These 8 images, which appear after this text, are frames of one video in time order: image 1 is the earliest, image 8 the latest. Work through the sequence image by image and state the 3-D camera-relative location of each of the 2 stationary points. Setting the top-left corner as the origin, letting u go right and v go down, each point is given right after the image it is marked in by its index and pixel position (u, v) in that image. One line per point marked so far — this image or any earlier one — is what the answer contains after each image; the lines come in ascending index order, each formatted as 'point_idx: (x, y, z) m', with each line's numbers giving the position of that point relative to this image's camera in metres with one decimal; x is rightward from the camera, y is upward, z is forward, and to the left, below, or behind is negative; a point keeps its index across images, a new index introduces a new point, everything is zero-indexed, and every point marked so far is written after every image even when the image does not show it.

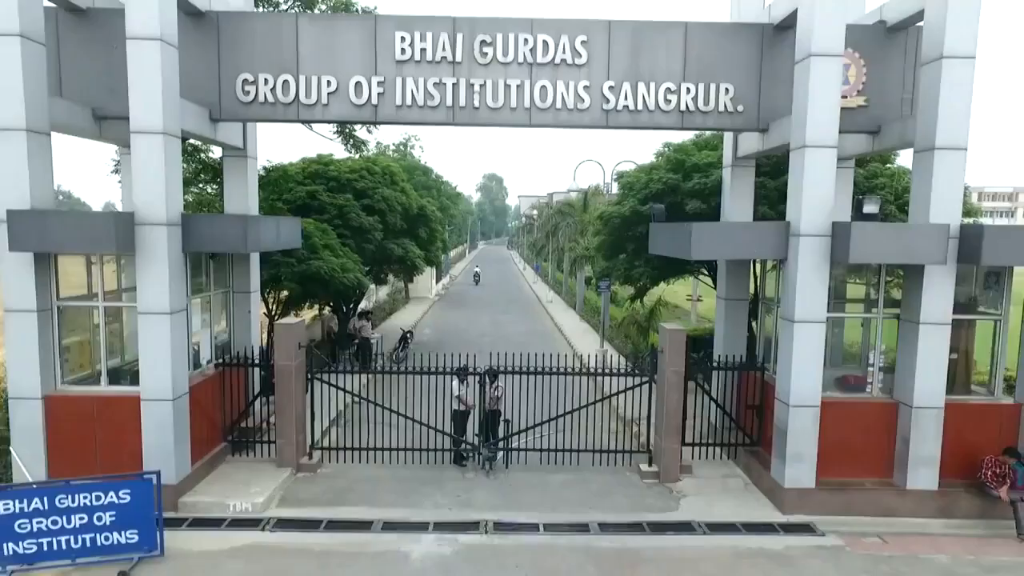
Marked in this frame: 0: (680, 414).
0: (+2.7, -2.0, +9.9) m
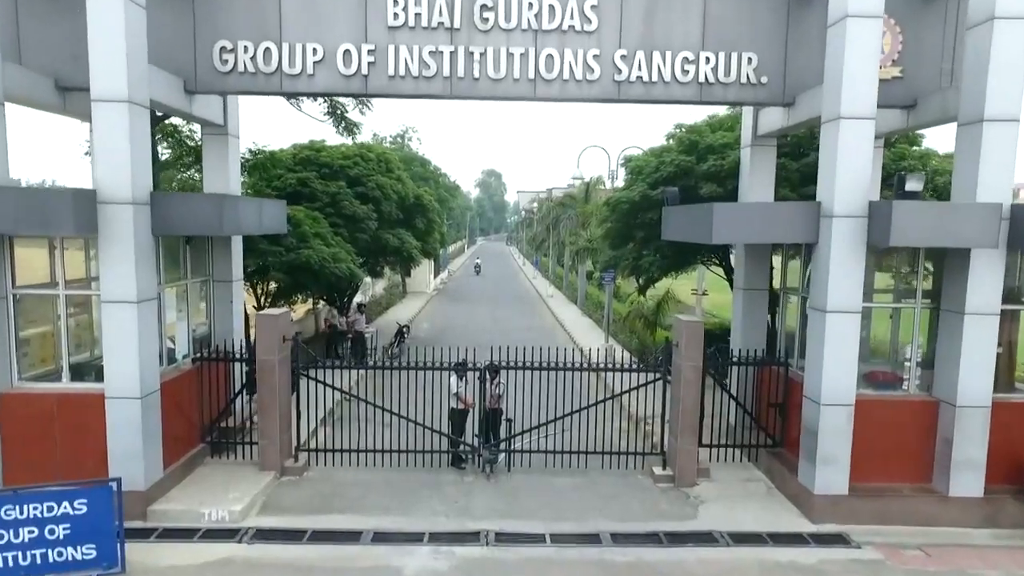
0: (+2.8, -1.9, +9.1) m
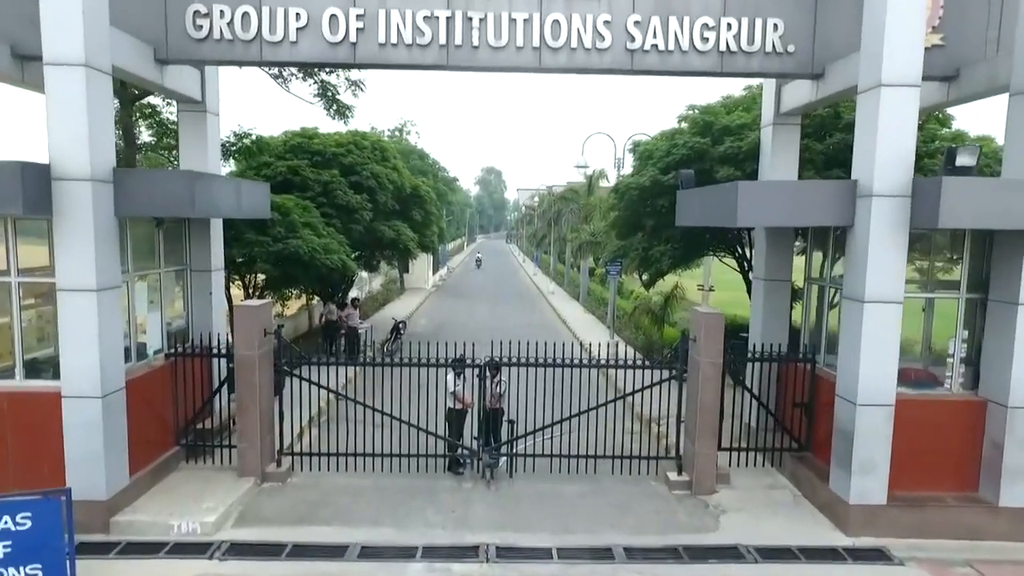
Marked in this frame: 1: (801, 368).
0: (+2.8, -1.7, +8.4) m
1: (+4.2, -1.2, +8.8) m
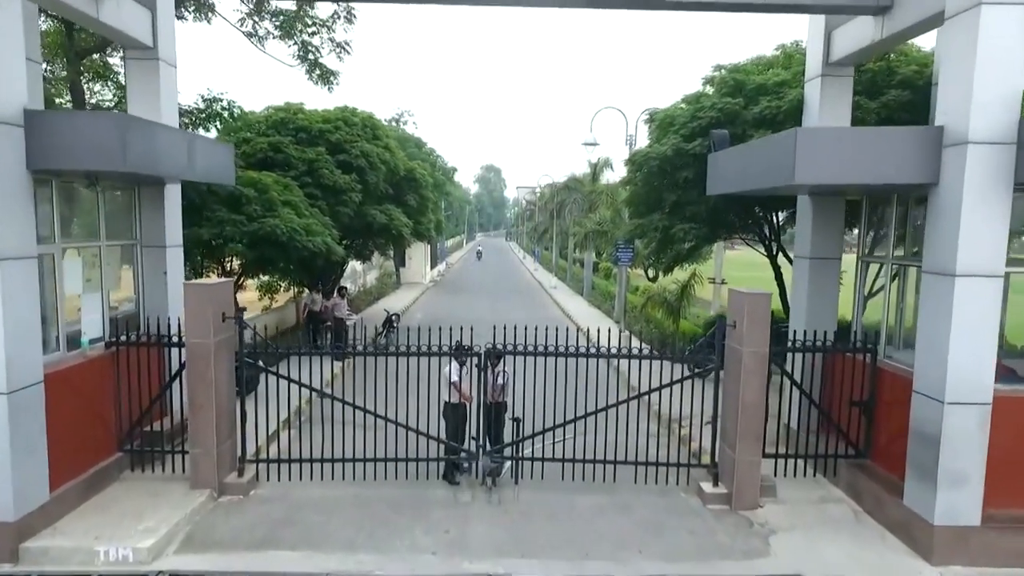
0: (+2.9, -1.4, +7.0) m
1: (+4.2, -0.9, +7.5) m
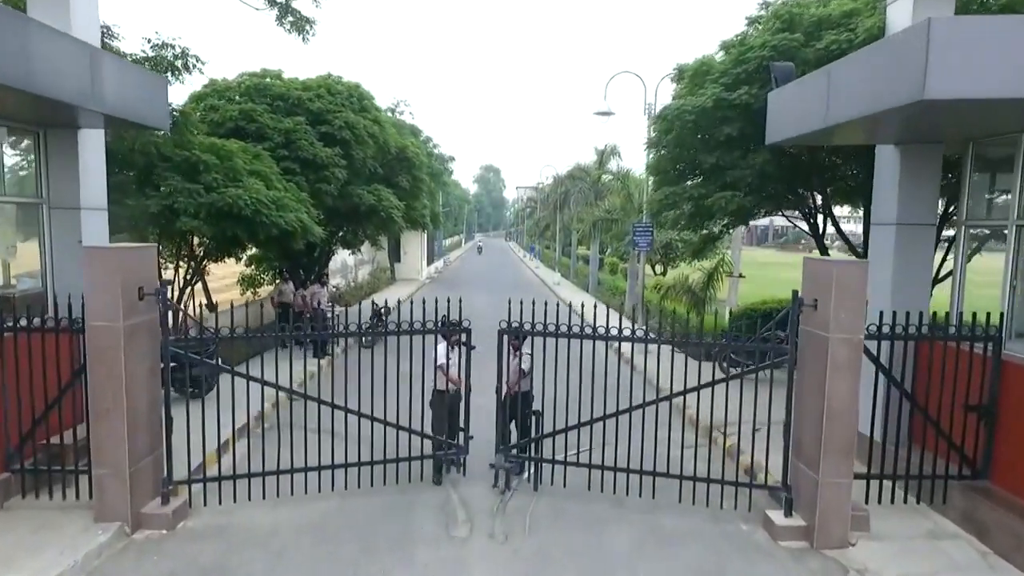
0: (+3.0, -1.2, +5.3) m
1: (+4.3, -0.6, +5.8) m
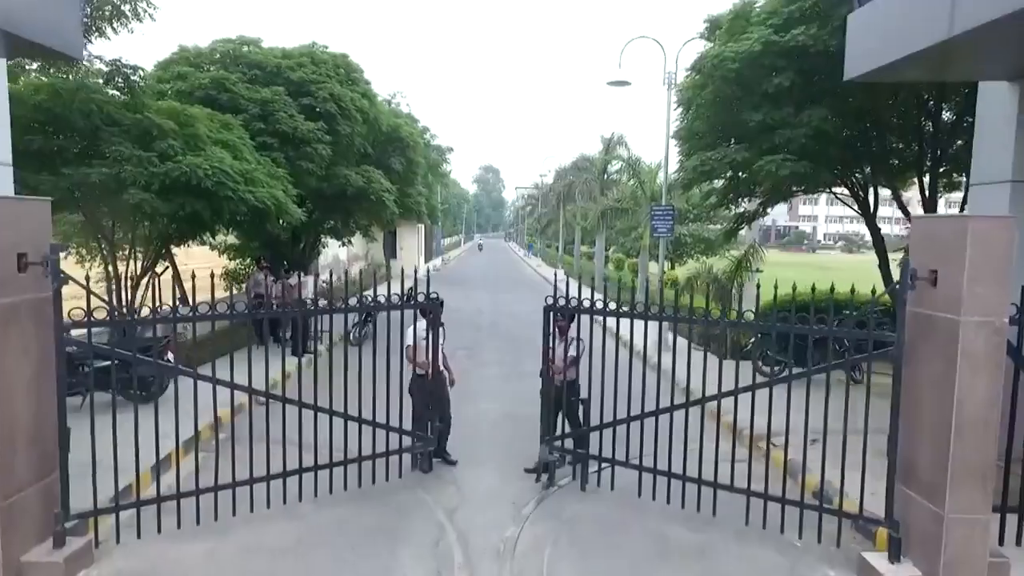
0: (+3.1, -0.9, +3.9) m
1: (+4.4, -0.4, +4.4) m
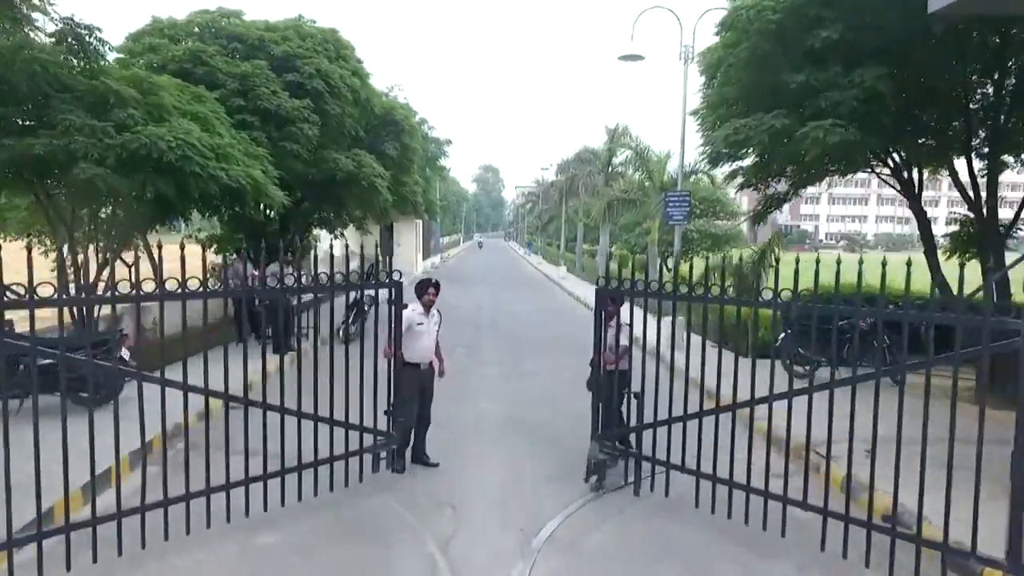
0: (+3.1, -0.8, +2.9) m
1: (+4.5, -0.2, +3.4) m
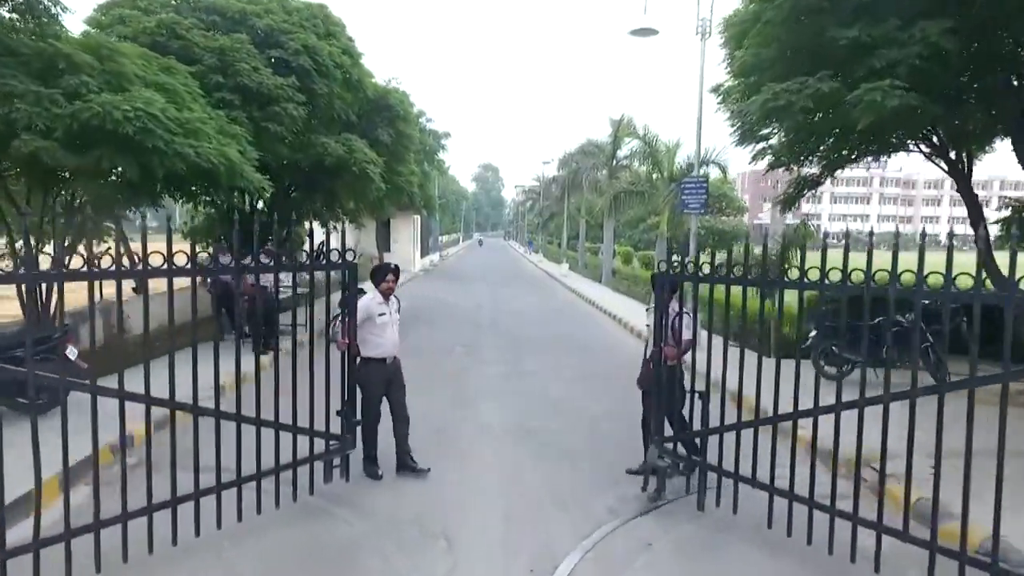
0: (+3.2, -0.7, +2.1) m
1: (+4.5, -0.1, +2.5) m
